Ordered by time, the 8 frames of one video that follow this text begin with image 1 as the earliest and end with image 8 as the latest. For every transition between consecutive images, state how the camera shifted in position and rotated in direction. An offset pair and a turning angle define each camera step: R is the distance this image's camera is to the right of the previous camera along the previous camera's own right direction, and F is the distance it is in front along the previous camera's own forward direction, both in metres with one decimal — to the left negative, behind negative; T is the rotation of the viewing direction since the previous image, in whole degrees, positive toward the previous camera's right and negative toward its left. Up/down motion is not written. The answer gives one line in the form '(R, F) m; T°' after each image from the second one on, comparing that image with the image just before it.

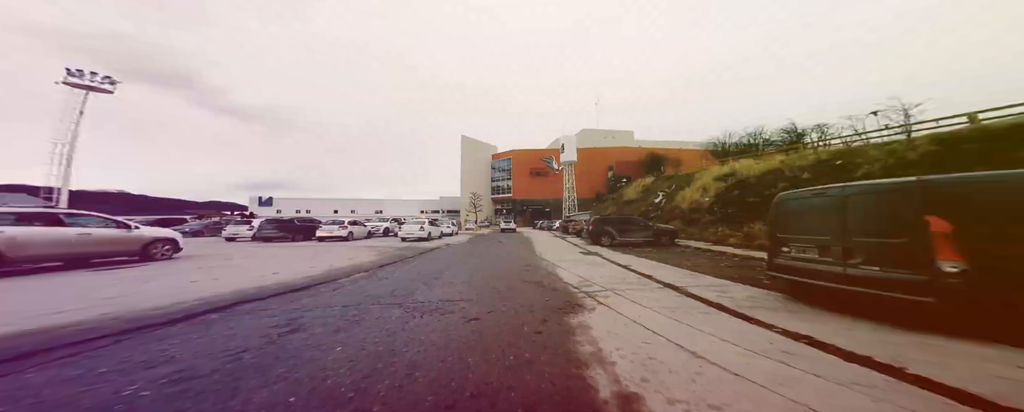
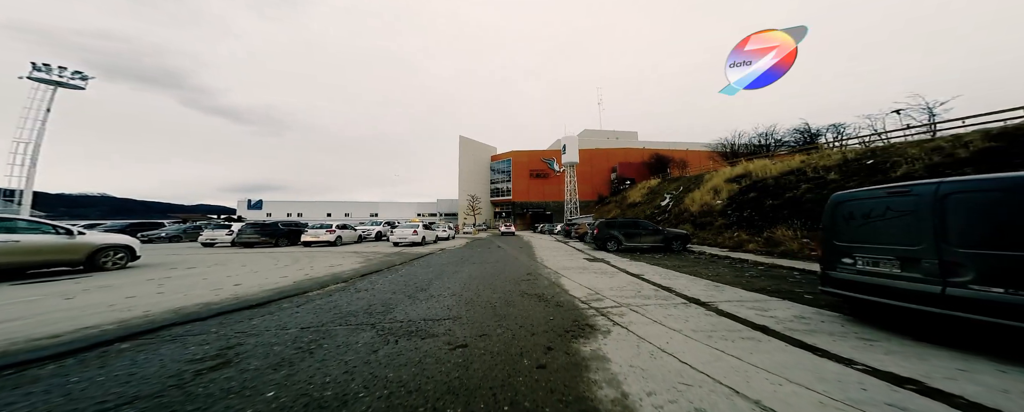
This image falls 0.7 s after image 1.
(+0.1, +1.0) m; 0°
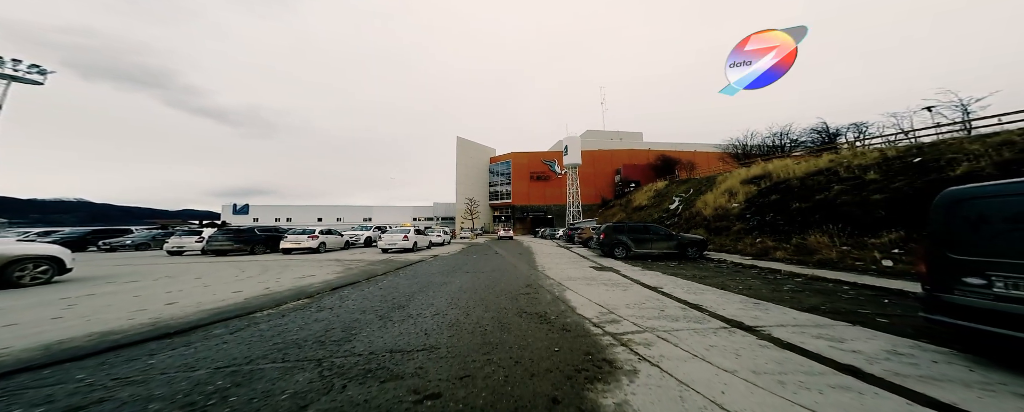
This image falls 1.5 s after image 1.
(+0.1, +1.2) m; 0°
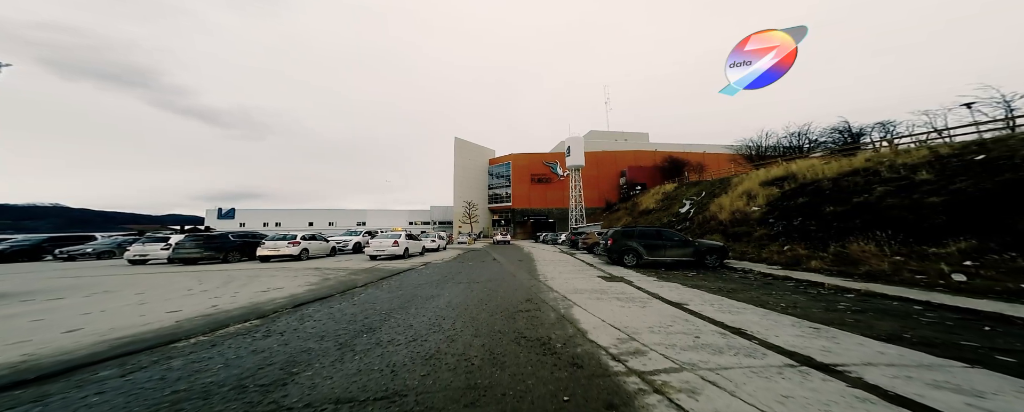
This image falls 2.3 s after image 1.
(+0.1, +1.1) m; 0°
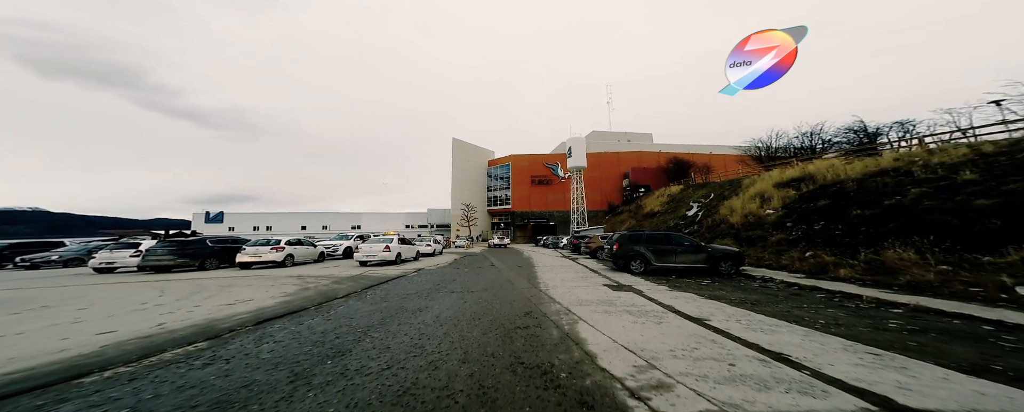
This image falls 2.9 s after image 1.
(+0.1, +0.8) m; 0°
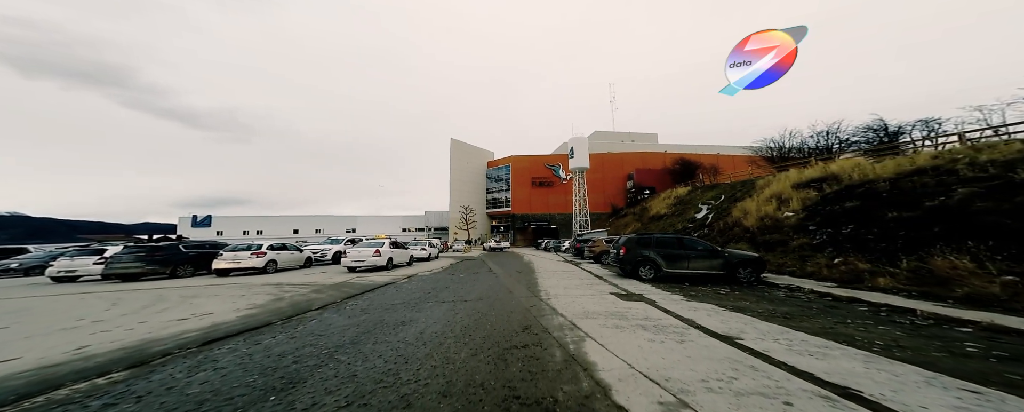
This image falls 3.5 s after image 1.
(+0.1, +0.8) m; 0°
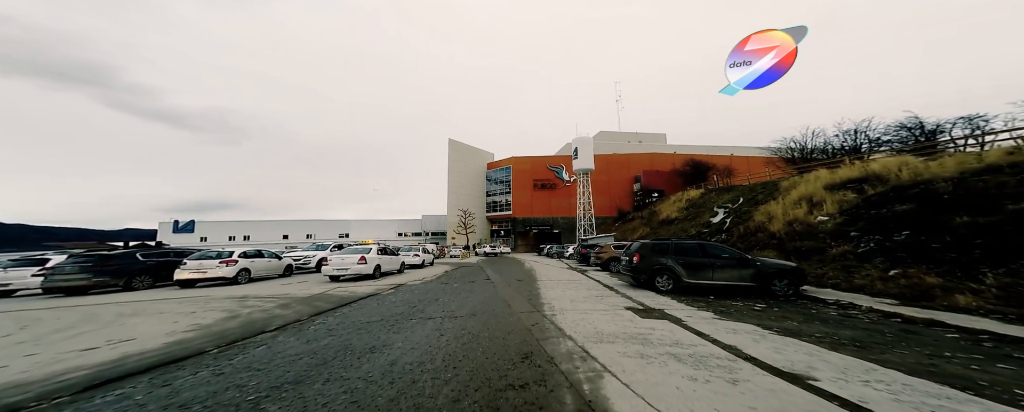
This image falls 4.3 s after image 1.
(+0.1, +1.1) m; 0°
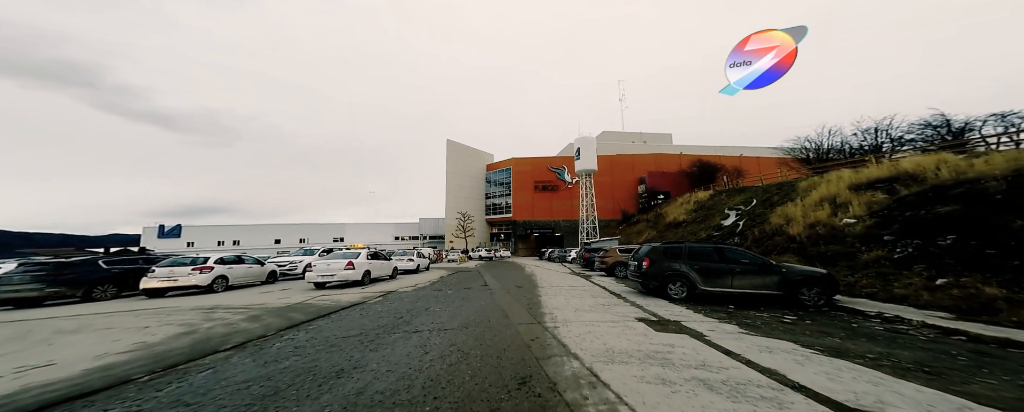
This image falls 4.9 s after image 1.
(+0.1, +0.7) m; 0°
